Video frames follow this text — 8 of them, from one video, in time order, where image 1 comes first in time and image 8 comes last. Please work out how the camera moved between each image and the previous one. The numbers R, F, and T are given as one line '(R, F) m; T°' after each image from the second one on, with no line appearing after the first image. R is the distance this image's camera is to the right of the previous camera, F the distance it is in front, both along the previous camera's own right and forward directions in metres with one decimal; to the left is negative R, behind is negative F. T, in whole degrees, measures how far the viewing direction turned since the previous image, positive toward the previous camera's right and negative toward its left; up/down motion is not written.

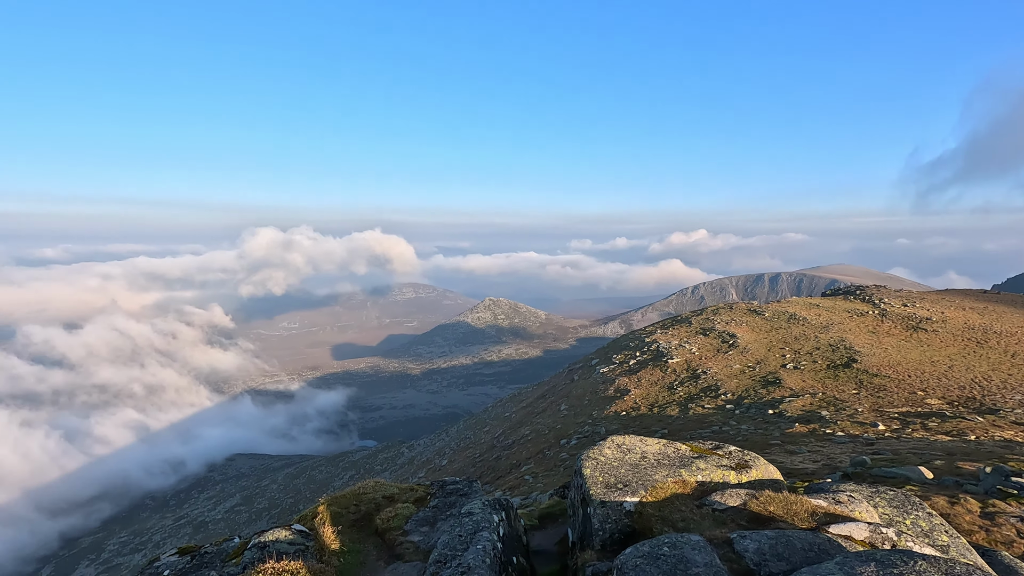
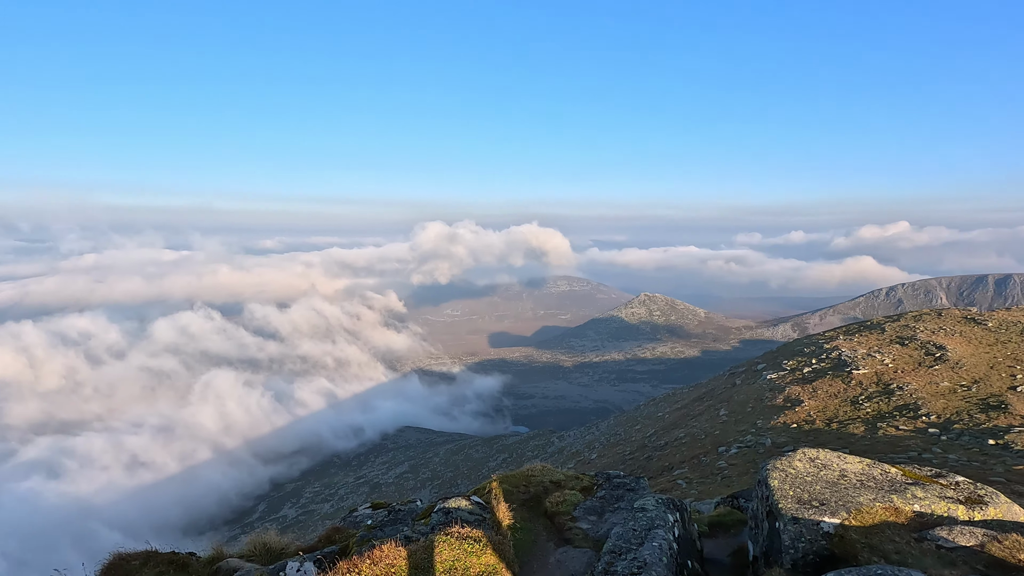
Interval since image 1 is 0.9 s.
(-0.5, -0.1) m; -16°
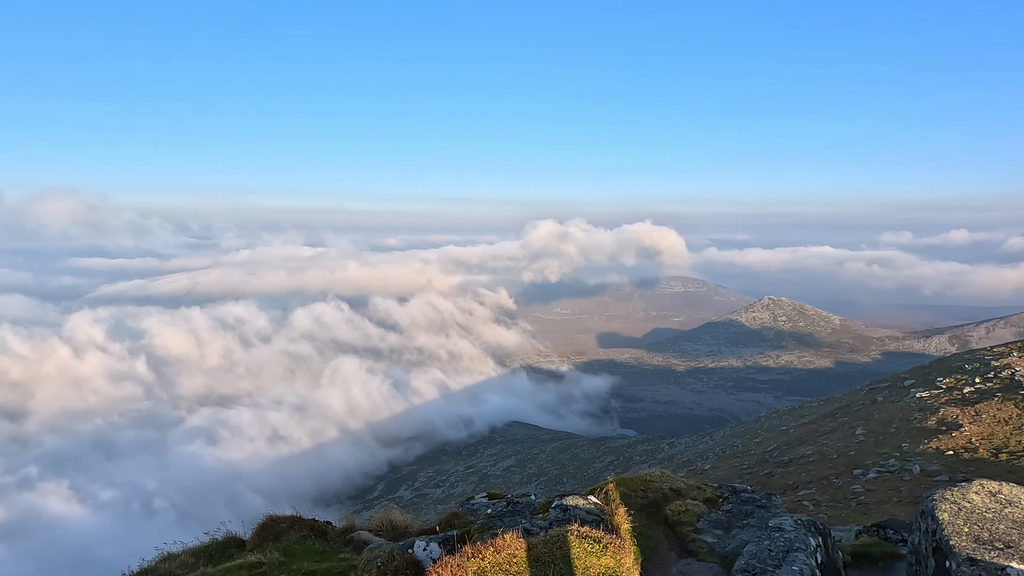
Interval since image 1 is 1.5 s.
(-0.3, 0.0) m; -12°
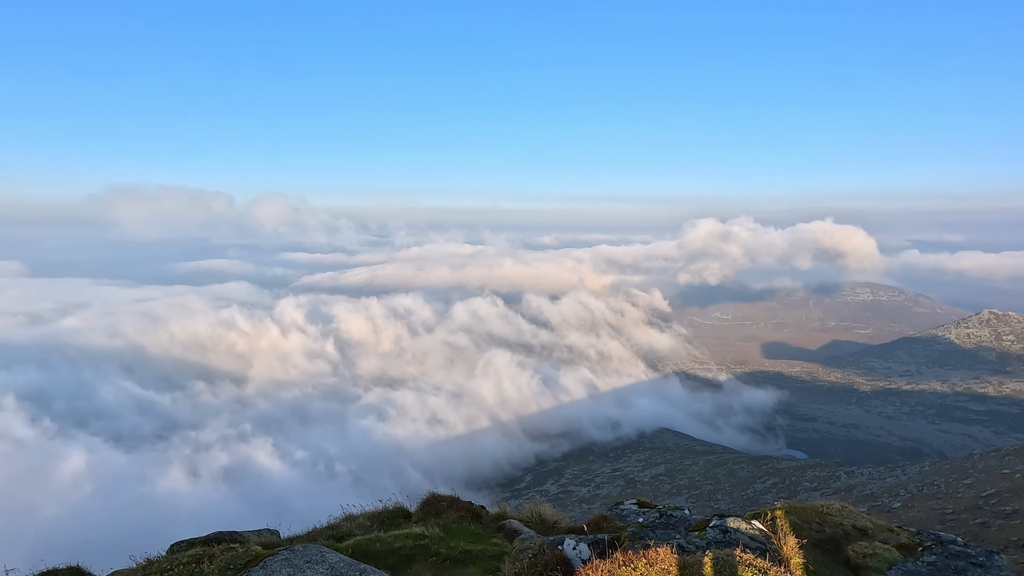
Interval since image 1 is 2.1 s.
(-0.1, 0.0) m; -16°
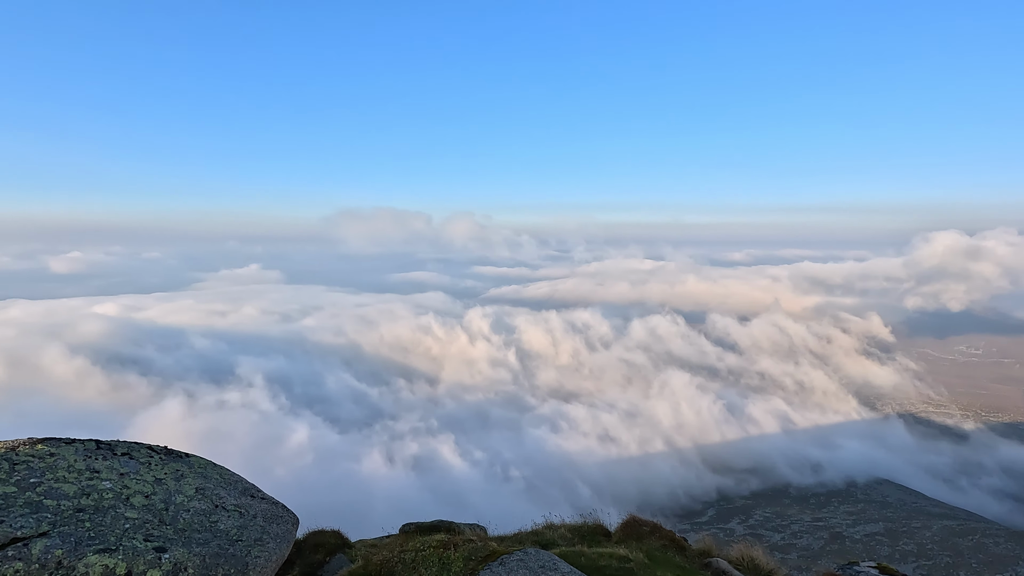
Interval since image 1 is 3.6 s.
(-0.8, -0.1) m; -19°
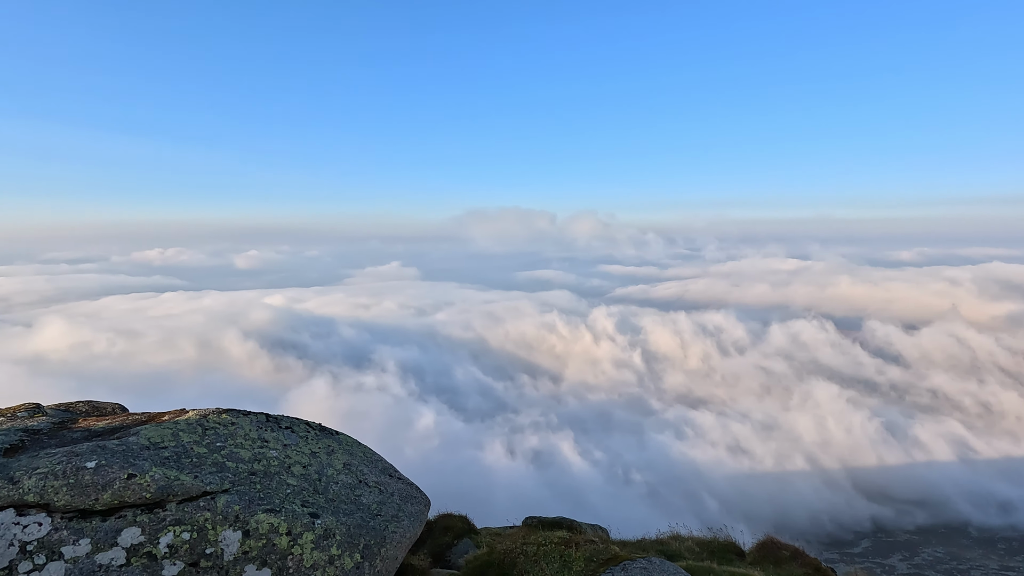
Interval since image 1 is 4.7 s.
(0.0, 0.0) m; -13°
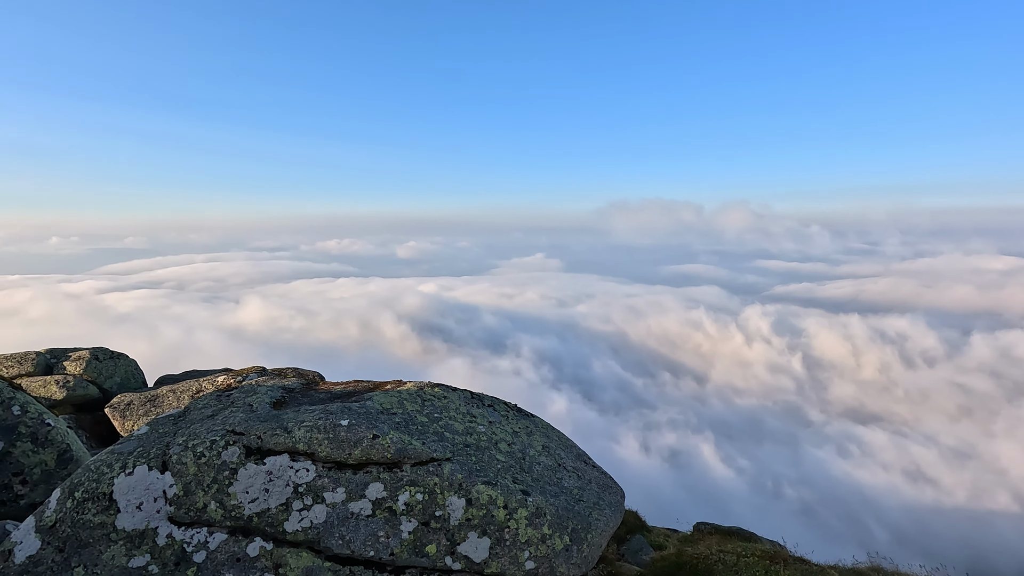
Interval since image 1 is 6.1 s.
(-0.9, 0.0) m; -15°
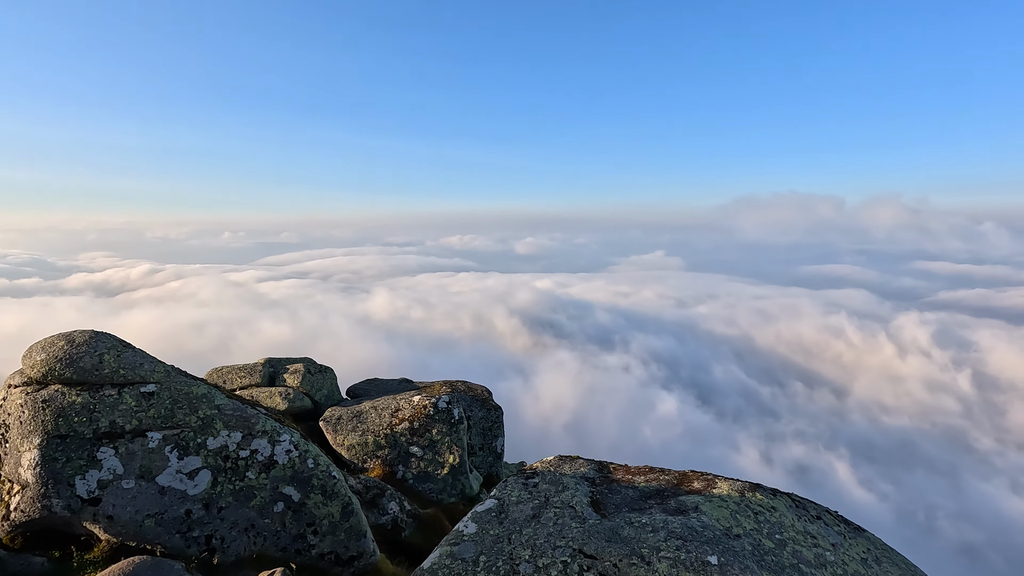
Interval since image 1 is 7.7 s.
(-2.7, +0.5) m; -12°
